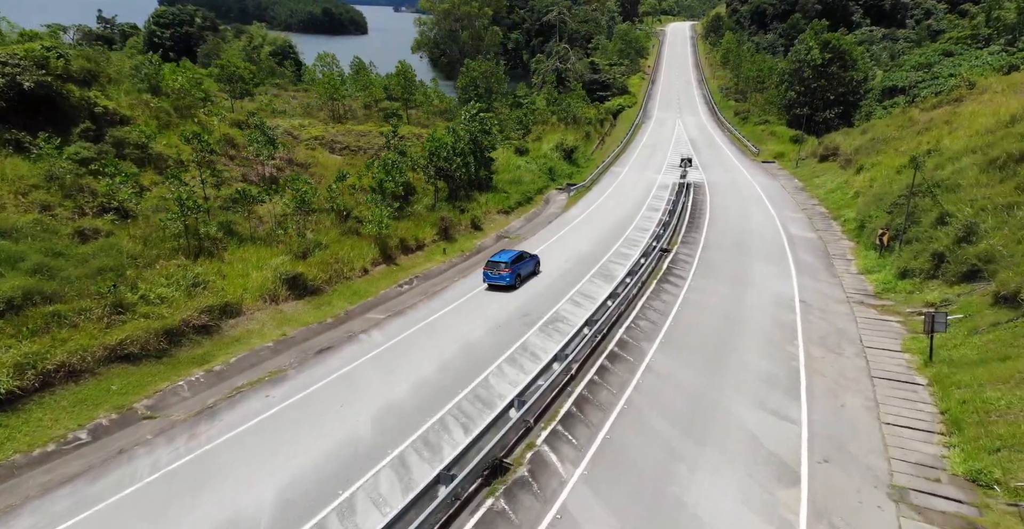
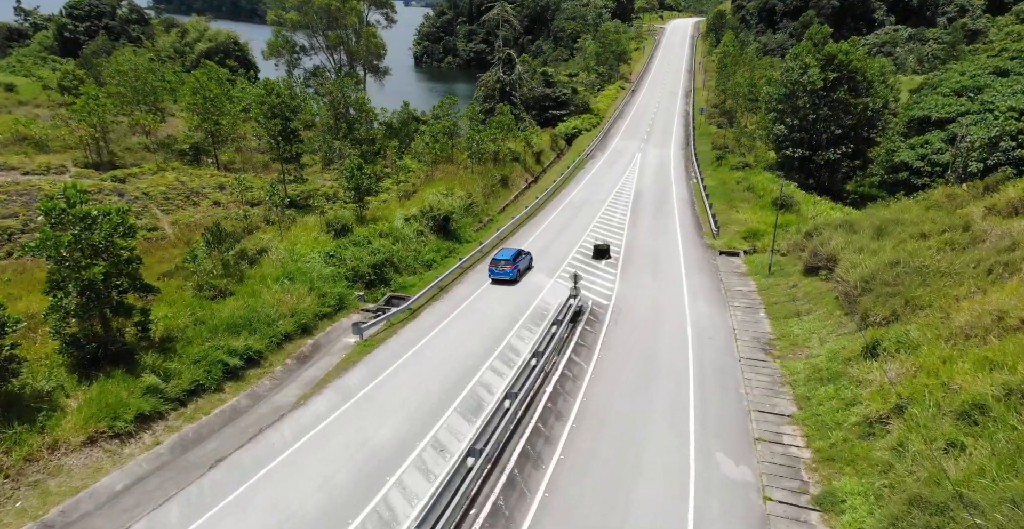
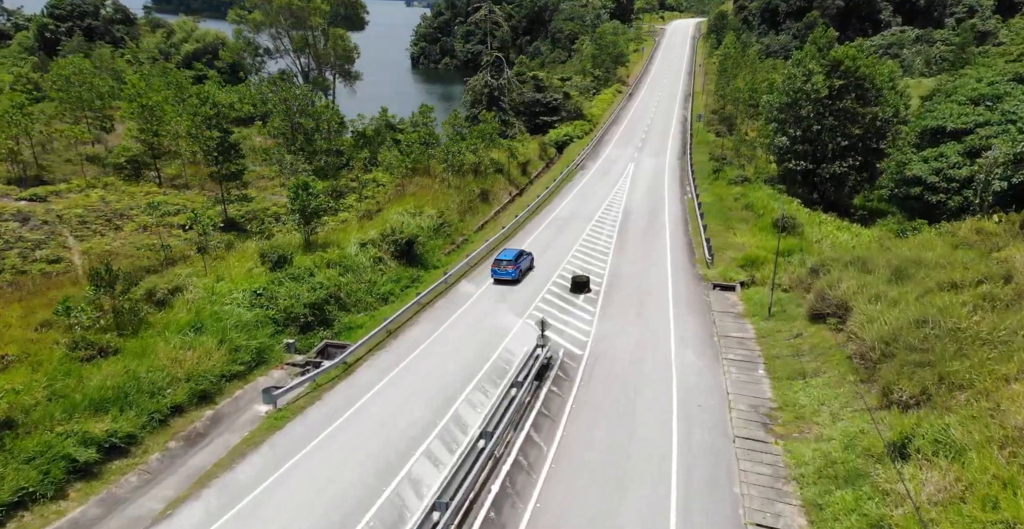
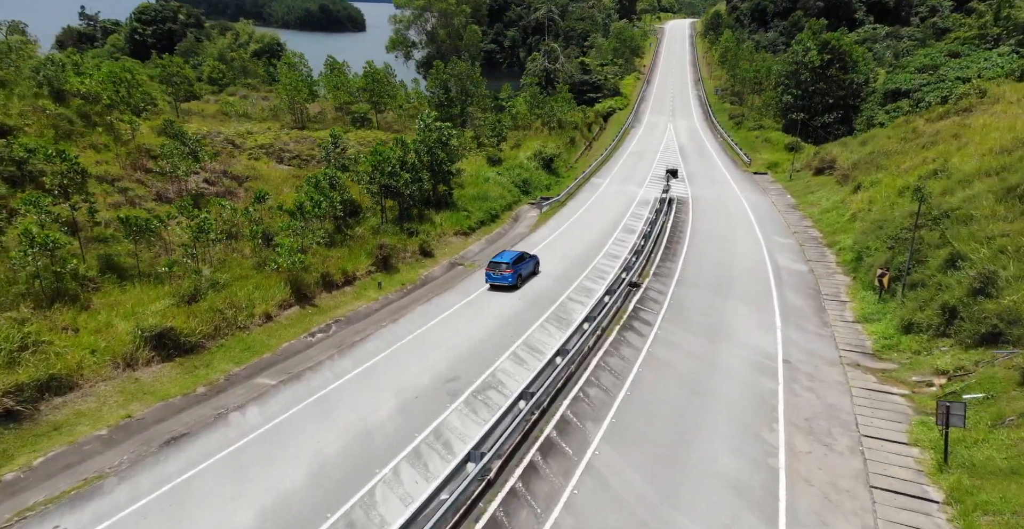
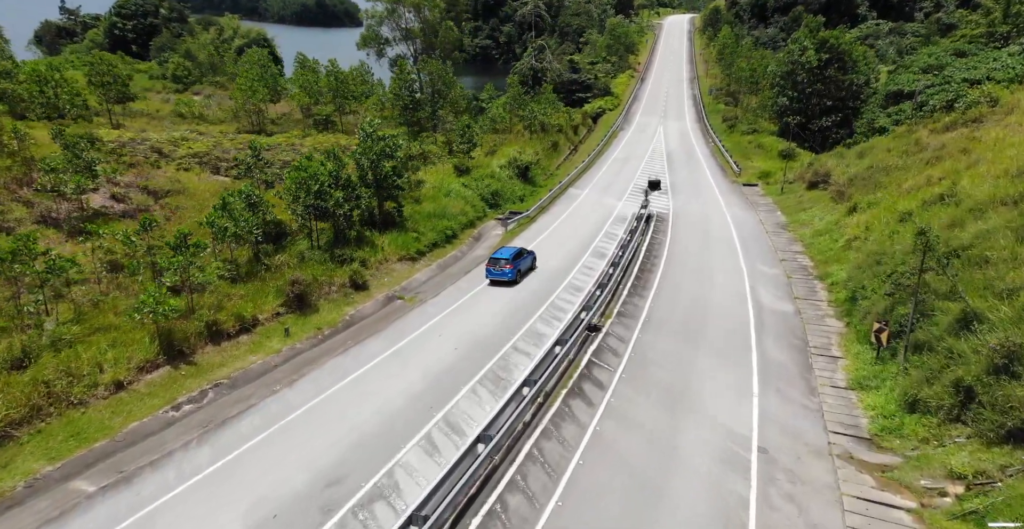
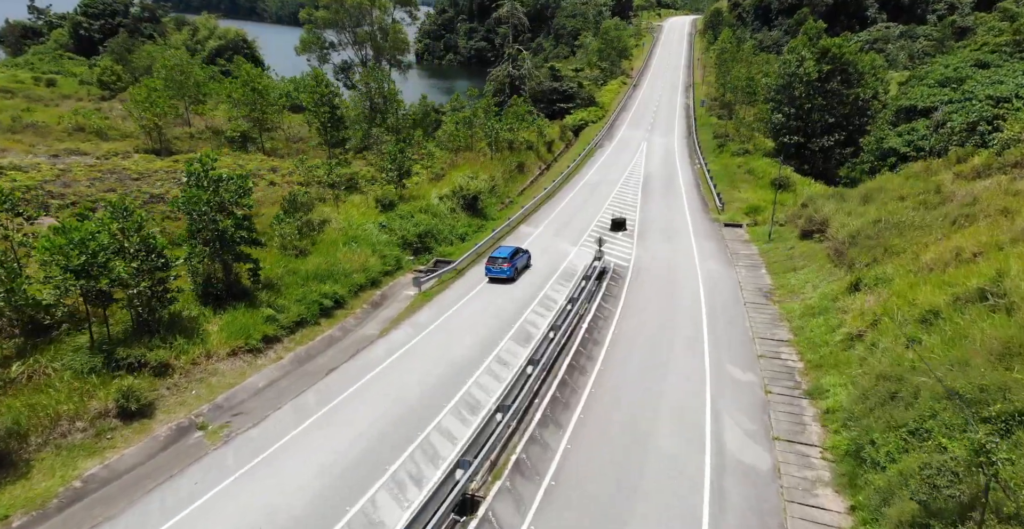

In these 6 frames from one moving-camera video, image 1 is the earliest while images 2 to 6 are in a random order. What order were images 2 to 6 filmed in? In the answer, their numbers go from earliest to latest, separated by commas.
4, 5, 6, 2, 3
